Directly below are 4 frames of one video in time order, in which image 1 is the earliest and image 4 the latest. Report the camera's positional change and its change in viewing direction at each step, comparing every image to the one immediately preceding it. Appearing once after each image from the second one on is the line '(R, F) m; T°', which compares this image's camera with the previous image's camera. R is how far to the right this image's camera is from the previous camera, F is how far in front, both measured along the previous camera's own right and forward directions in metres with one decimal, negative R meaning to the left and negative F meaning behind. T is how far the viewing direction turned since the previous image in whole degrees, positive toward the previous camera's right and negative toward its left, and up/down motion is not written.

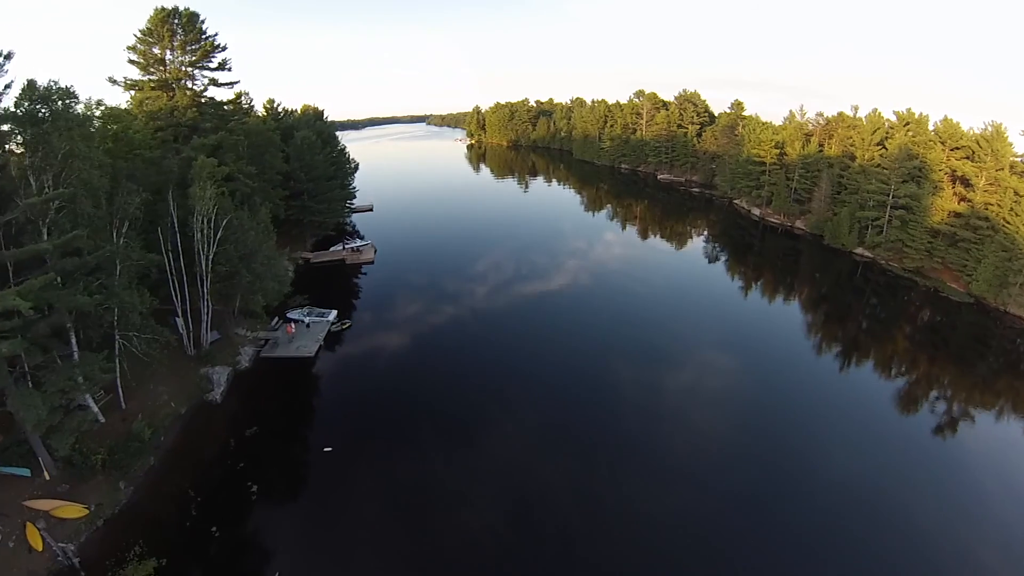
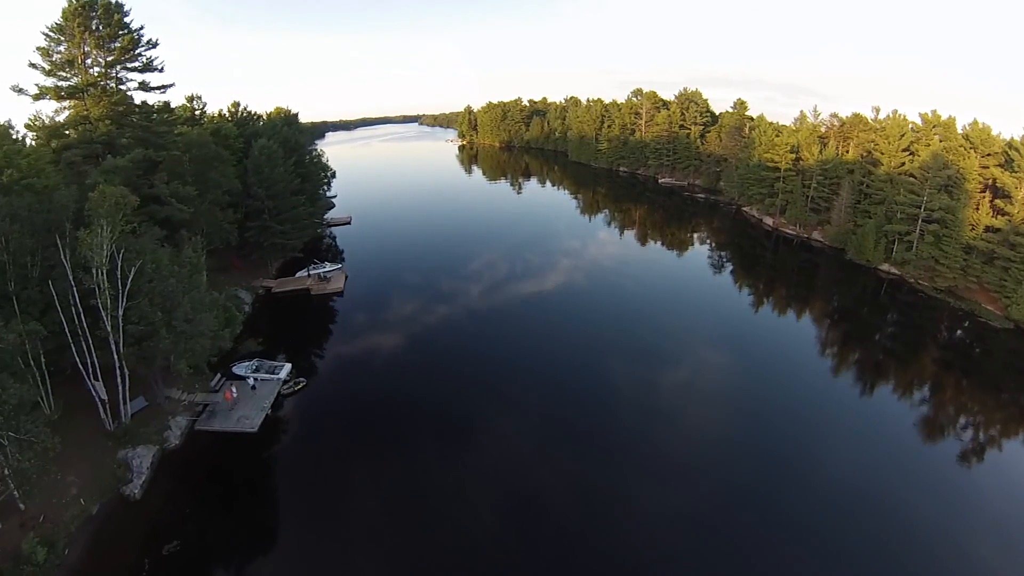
(0.0, +4.4) m; +1°
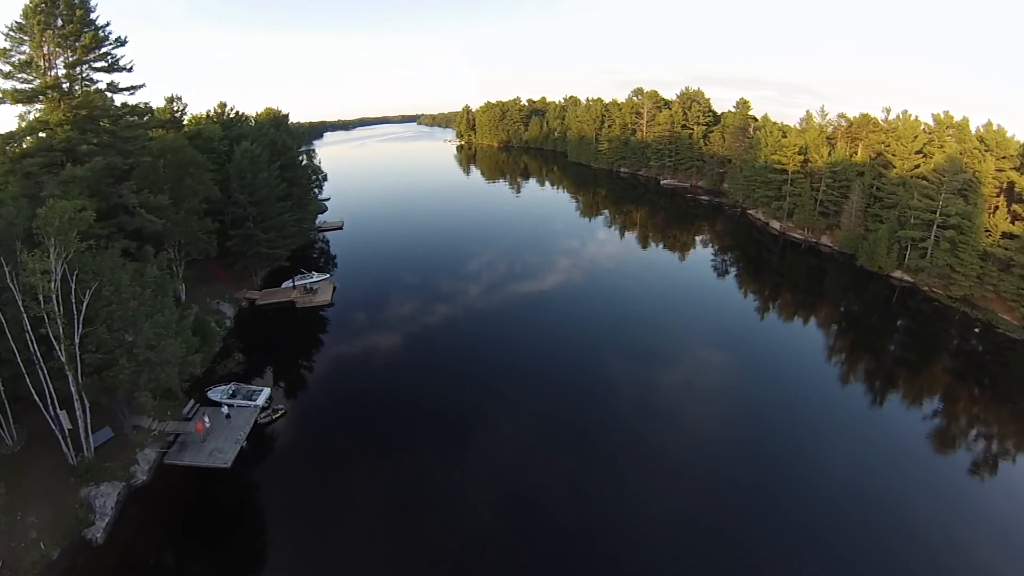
(0.0, +1.6) m; 0°
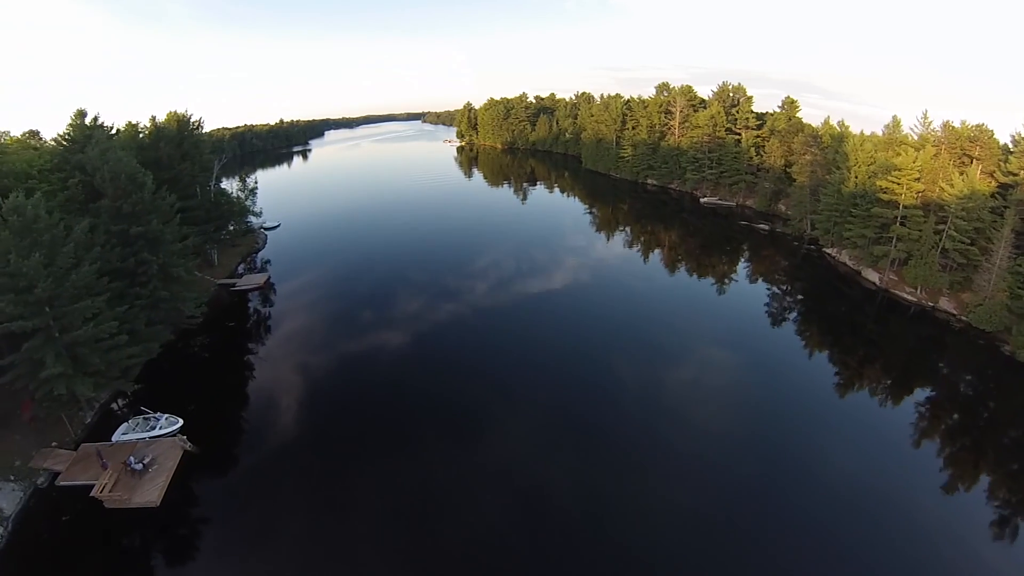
(+0.3, +12.5) m; -1°
